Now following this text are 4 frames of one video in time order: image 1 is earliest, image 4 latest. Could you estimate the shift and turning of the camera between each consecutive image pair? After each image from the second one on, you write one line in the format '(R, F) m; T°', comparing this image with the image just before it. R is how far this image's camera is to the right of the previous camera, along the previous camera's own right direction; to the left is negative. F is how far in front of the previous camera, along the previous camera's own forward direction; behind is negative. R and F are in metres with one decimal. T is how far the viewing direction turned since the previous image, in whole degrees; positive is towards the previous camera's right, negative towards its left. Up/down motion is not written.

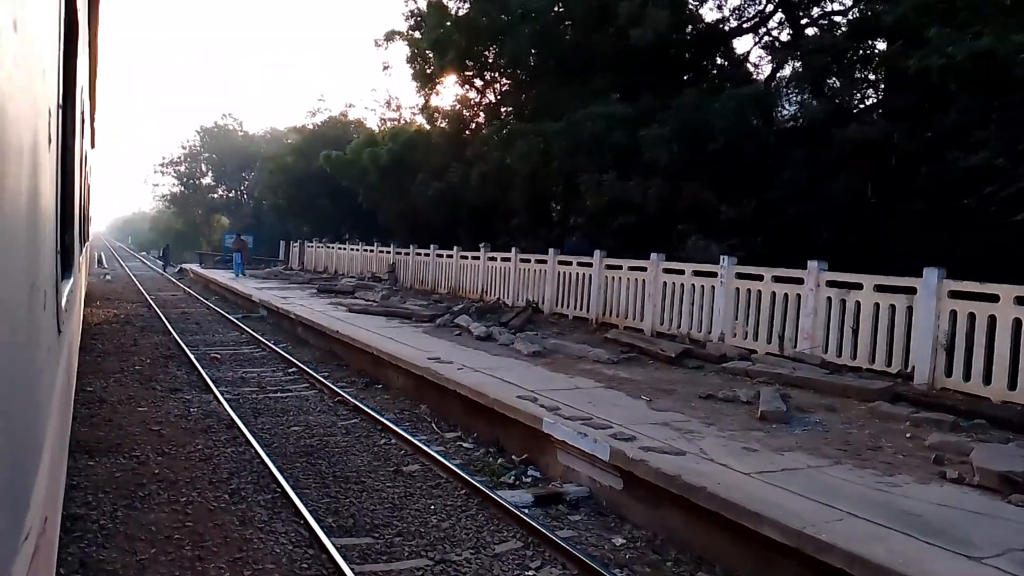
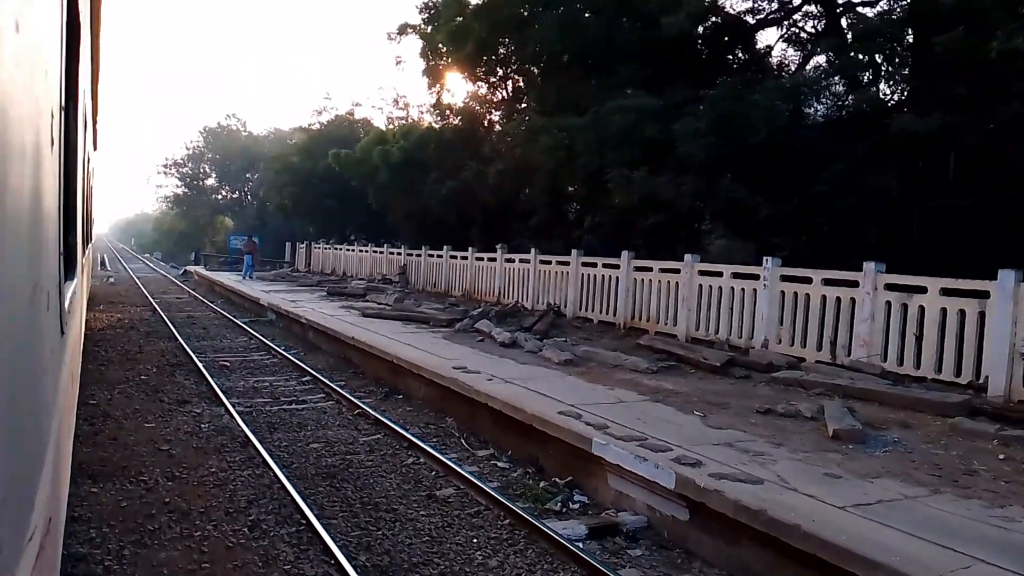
(-0.3, +0.6) m; 0°
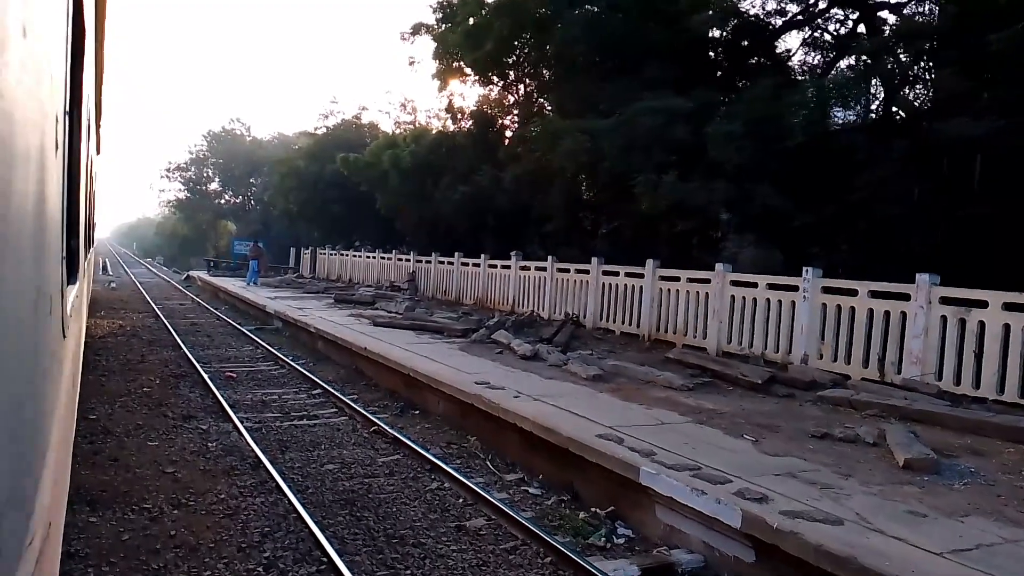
(-0.3, +0.5) m; 0°
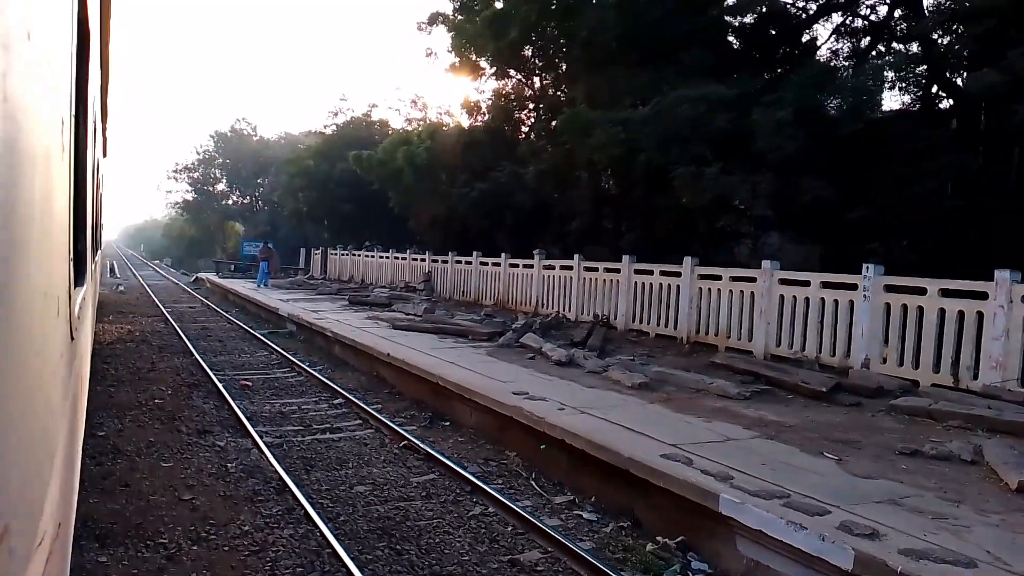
(-0.3, +0.6) m; 0°
